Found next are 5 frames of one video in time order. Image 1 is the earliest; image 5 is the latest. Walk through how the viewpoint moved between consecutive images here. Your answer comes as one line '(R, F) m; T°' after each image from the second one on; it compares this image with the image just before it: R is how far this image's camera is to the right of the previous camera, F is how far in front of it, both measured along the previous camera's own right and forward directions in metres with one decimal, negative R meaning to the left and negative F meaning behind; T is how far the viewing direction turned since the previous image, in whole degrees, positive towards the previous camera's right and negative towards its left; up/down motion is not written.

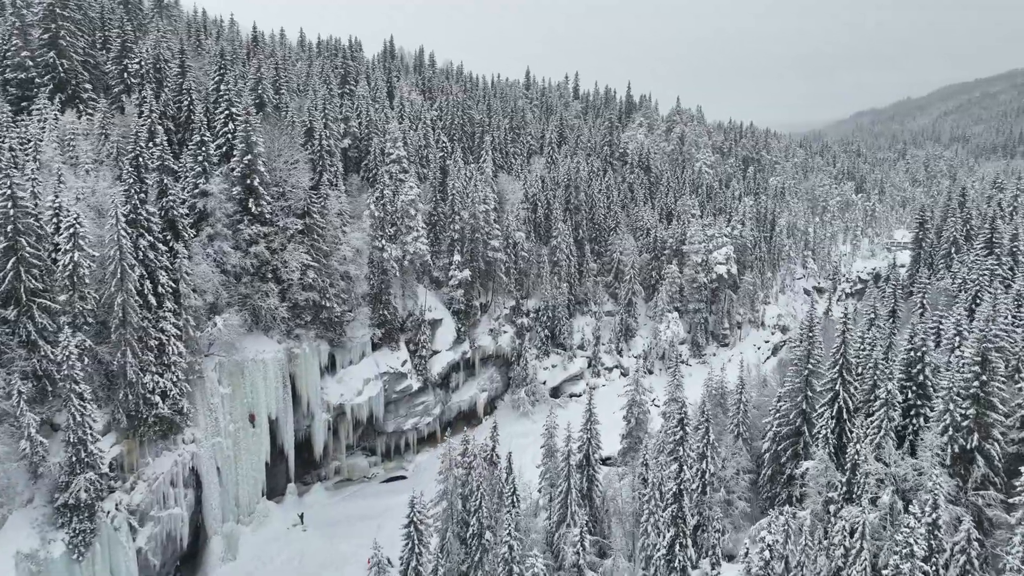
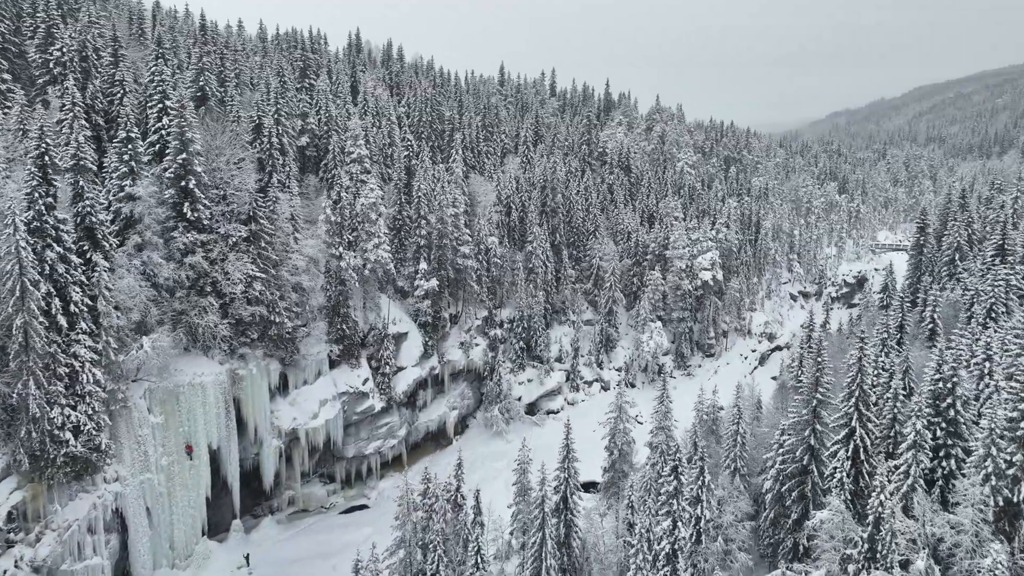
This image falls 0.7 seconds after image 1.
(+0.6, +4.5) m; +2°
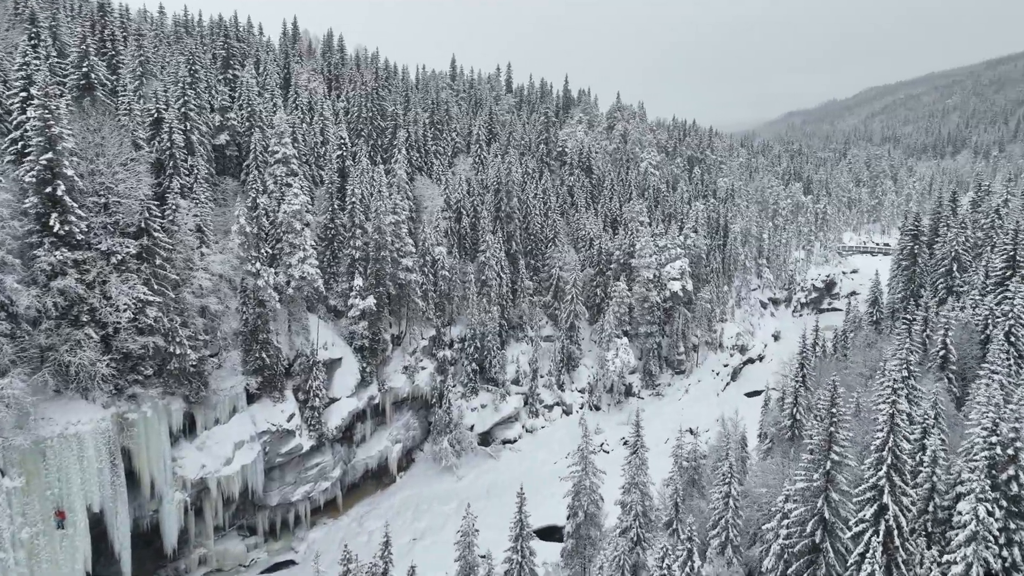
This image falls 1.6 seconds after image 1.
(+0.9, +6.3) m; +3°
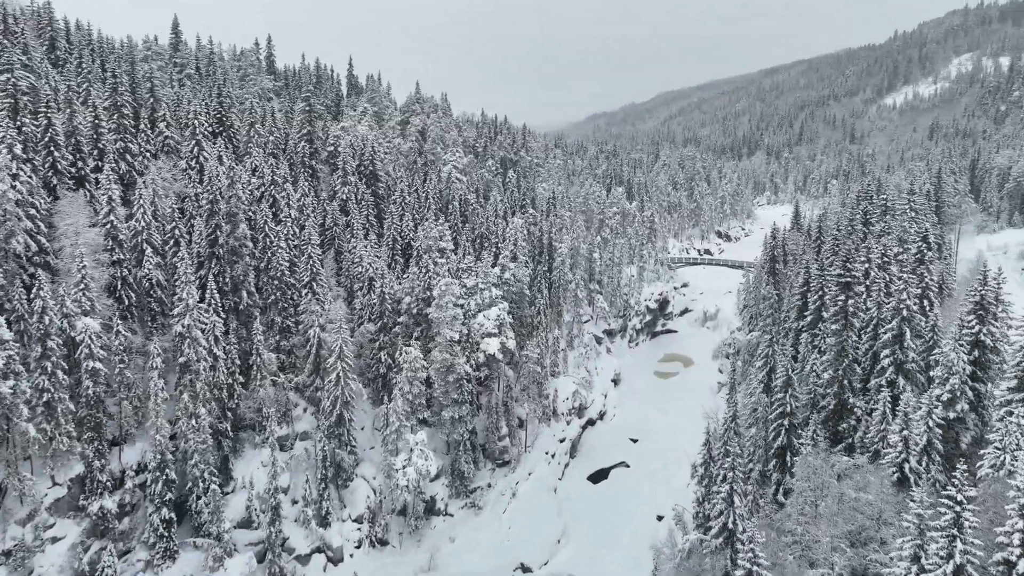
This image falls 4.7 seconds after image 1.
(+4.8, +19.6) m; +14°
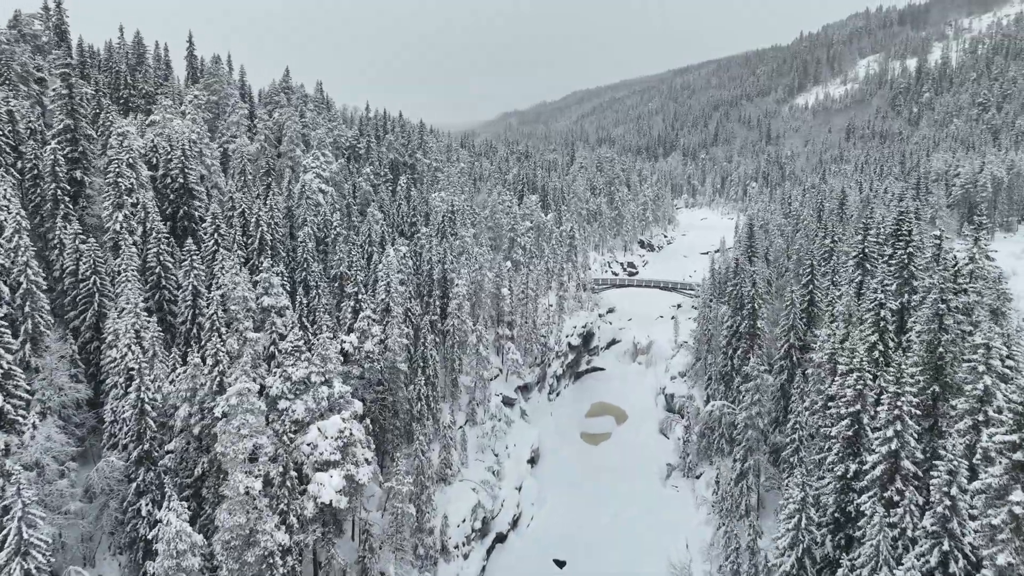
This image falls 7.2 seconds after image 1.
(+2.5, +16.6) m; +7°
